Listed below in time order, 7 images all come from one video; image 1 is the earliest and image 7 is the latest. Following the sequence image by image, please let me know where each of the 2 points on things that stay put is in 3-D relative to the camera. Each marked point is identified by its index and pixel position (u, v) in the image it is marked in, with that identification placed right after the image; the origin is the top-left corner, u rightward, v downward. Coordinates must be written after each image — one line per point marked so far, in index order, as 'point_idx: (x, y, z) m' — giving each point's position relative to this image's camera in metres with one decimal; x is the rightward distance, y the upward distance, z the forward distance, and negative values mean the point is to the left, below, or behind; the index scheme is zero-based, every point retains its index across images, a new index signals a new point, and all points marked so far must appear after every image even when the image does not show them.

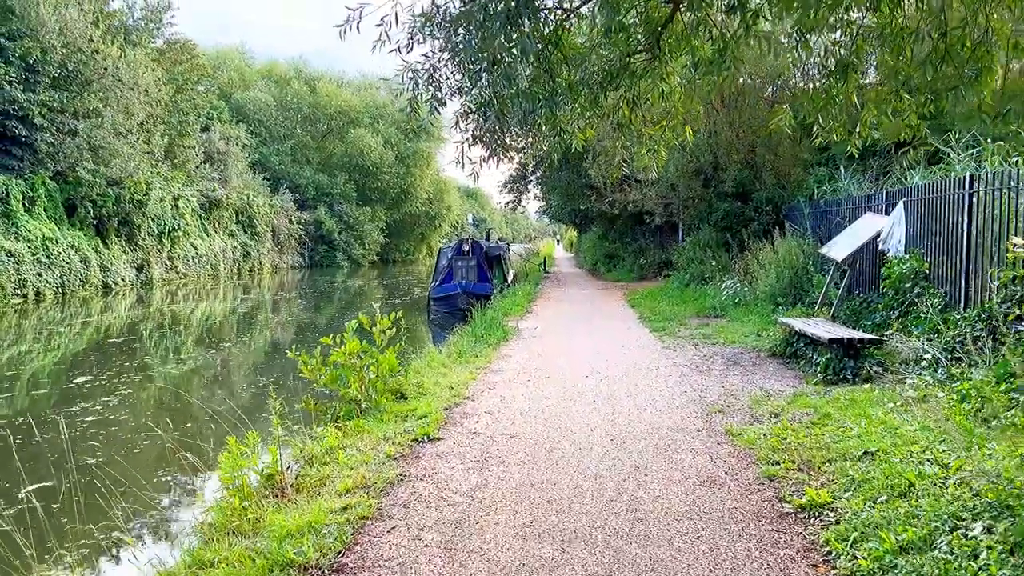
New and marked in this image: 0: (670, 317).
0: (+2.5, -0.5, +12.6) m
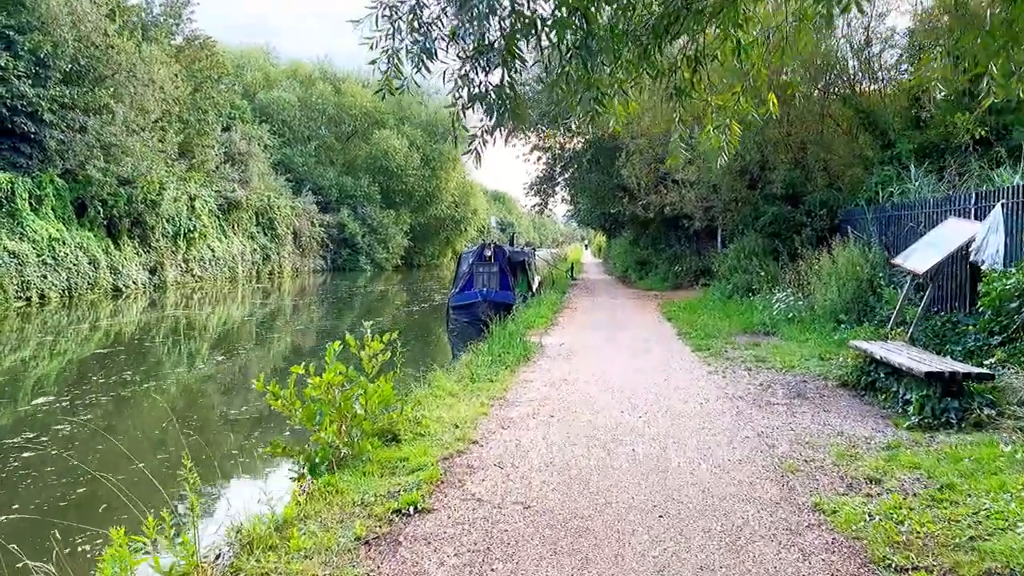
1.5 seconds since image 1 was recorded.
0: (+2.8, -0.7, +11.2) m
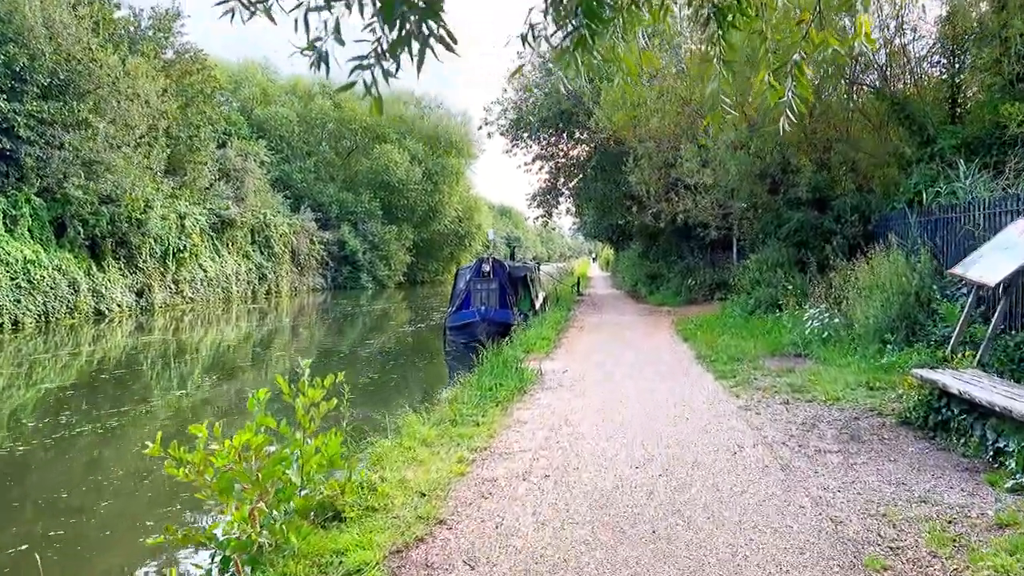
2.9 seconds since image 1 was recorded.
0: (+2.7, -0.9, +9.8) m
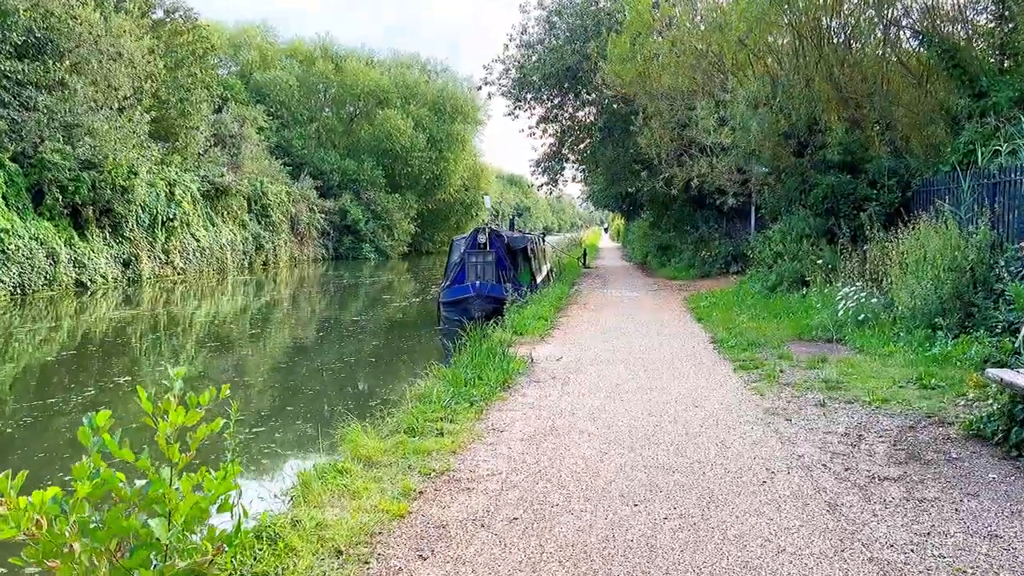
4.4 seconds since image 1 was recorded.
0: (+2.6, -0.6, +8.5) m
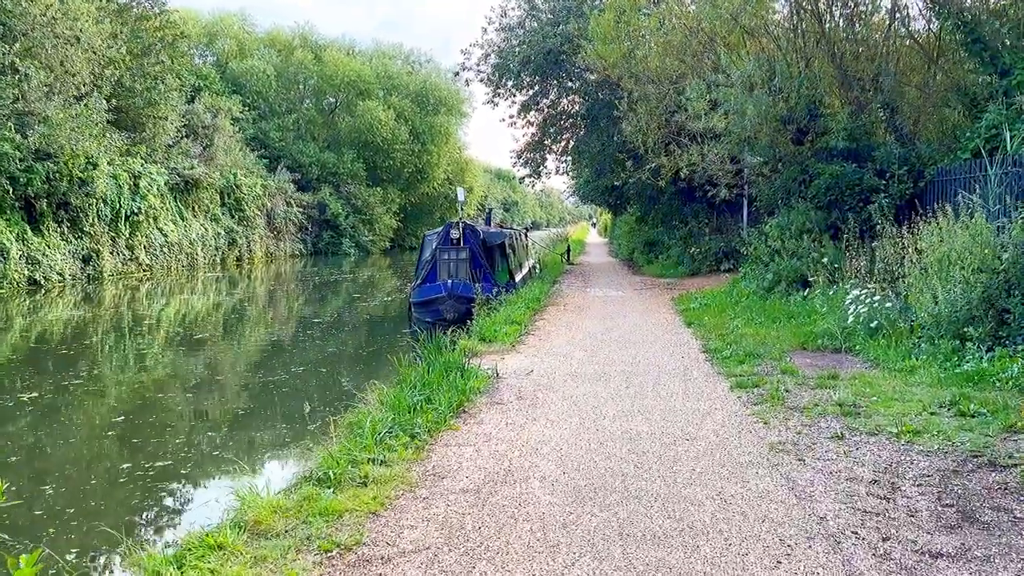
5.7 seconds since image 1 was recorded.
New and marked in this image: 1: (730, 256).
0: (+2.3, -0.6, +7.4) m
1: (+4.4, +0.7, +16.2) m
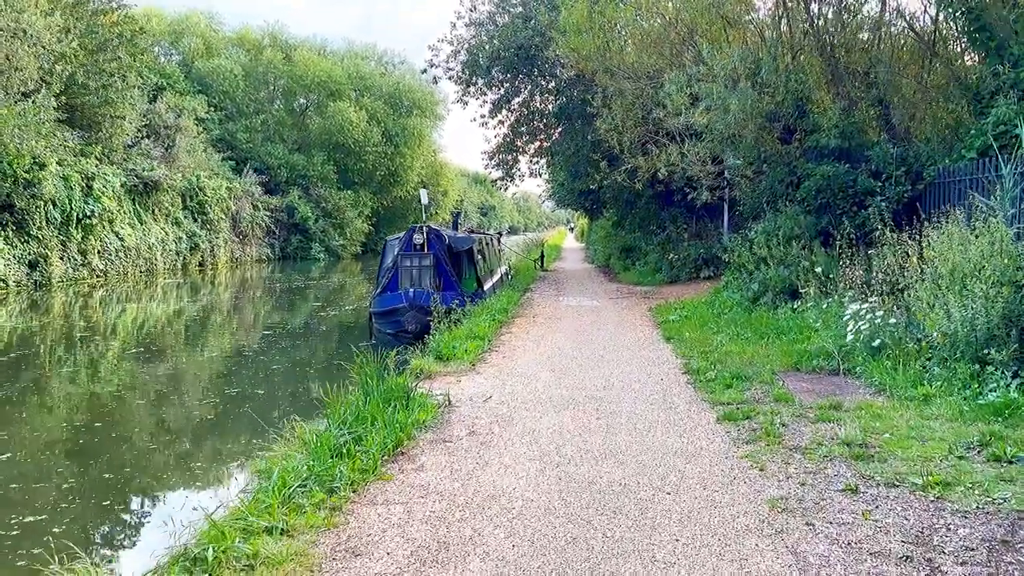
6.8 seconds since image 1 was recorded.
0: (+1.9, -0.7, +6.6) m
1: (+3.8, +0.5, +15.4) m
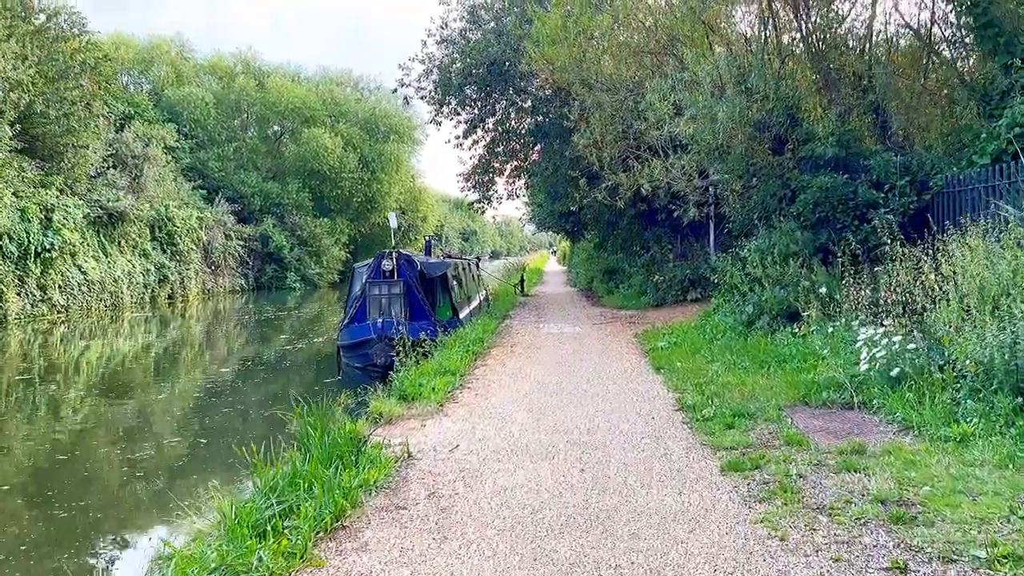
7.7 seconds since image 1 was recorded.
0: (+1.7, -0.9, +5.8) m
1: (+3.4, +0.1, +14.7) m
